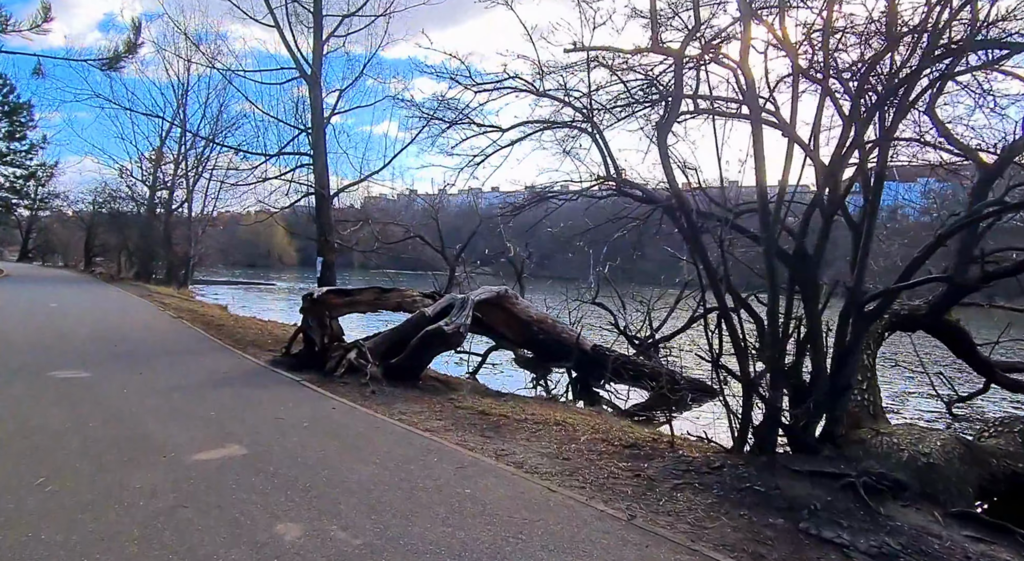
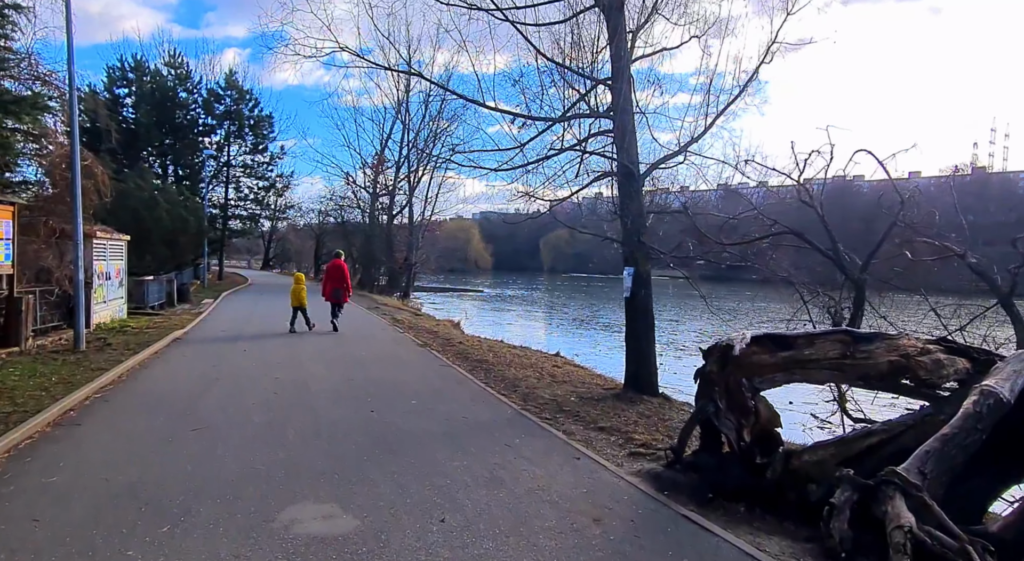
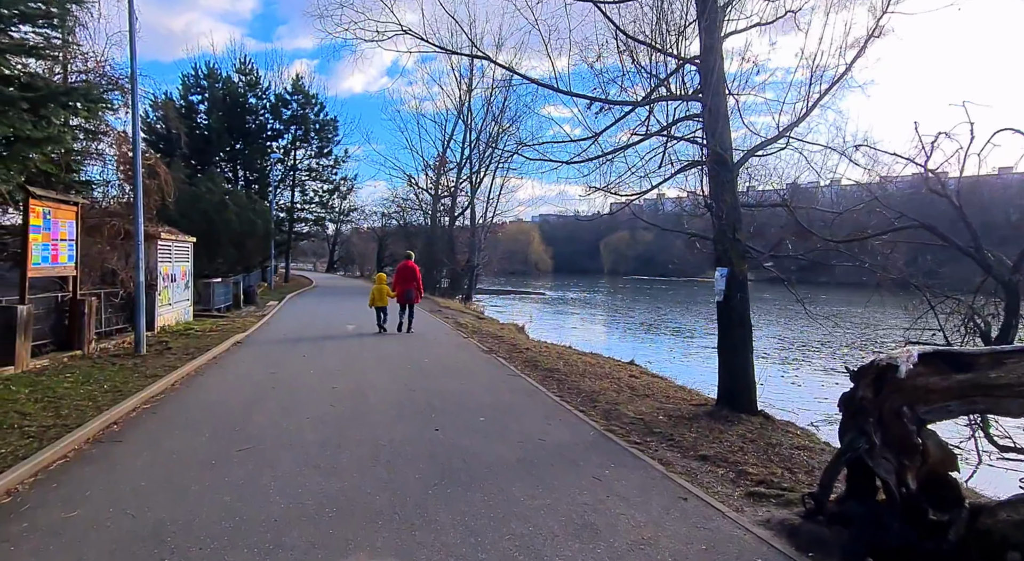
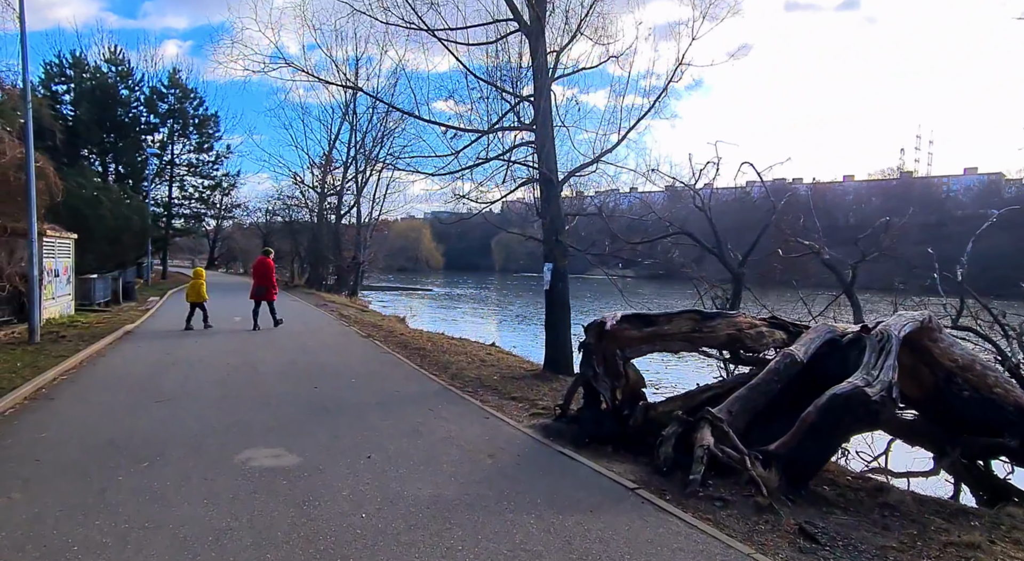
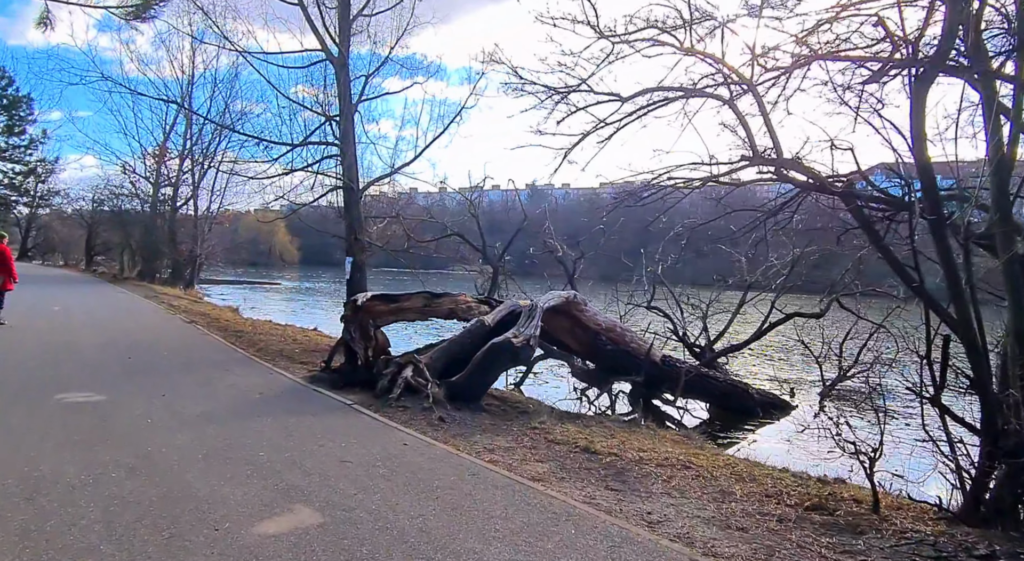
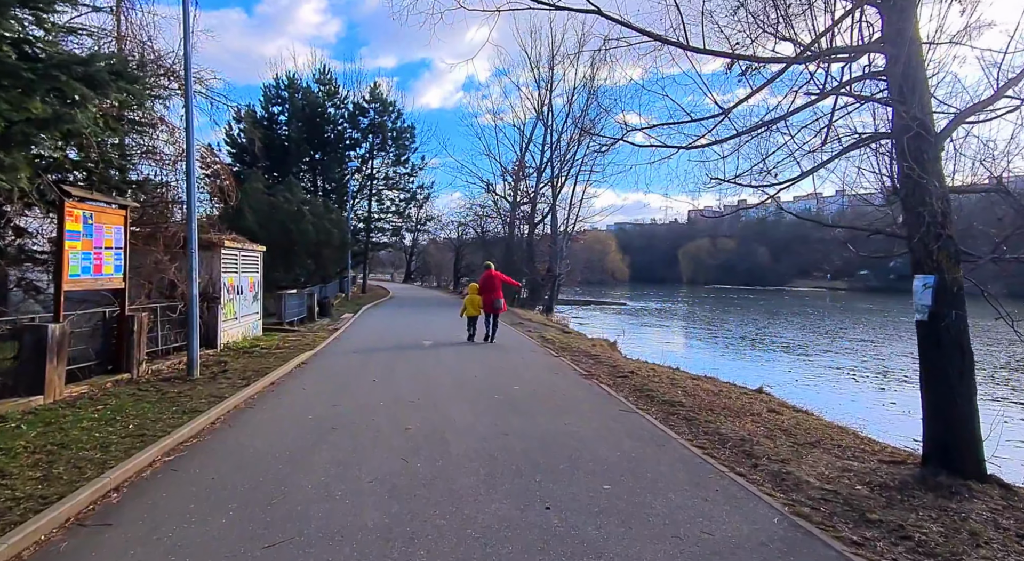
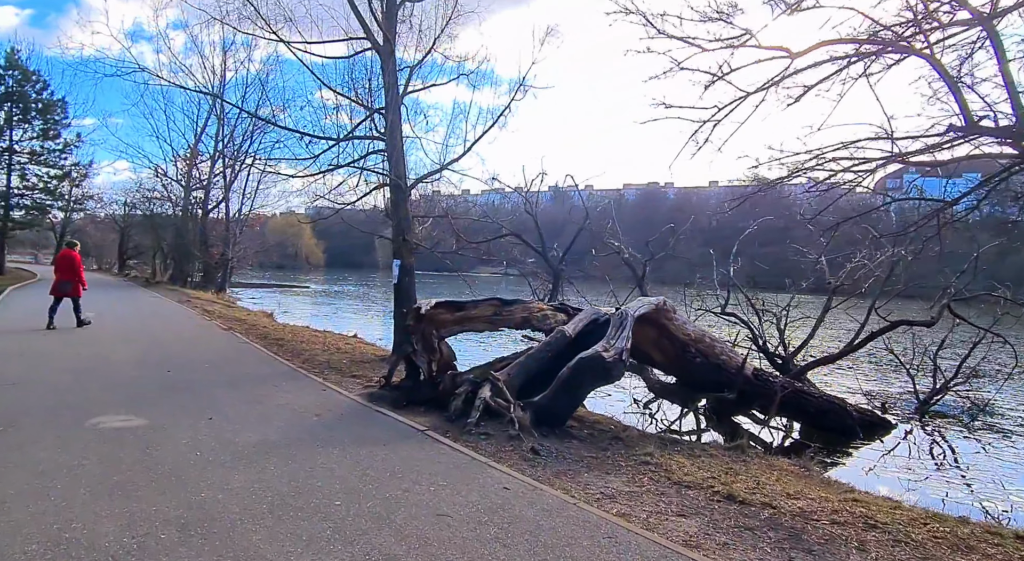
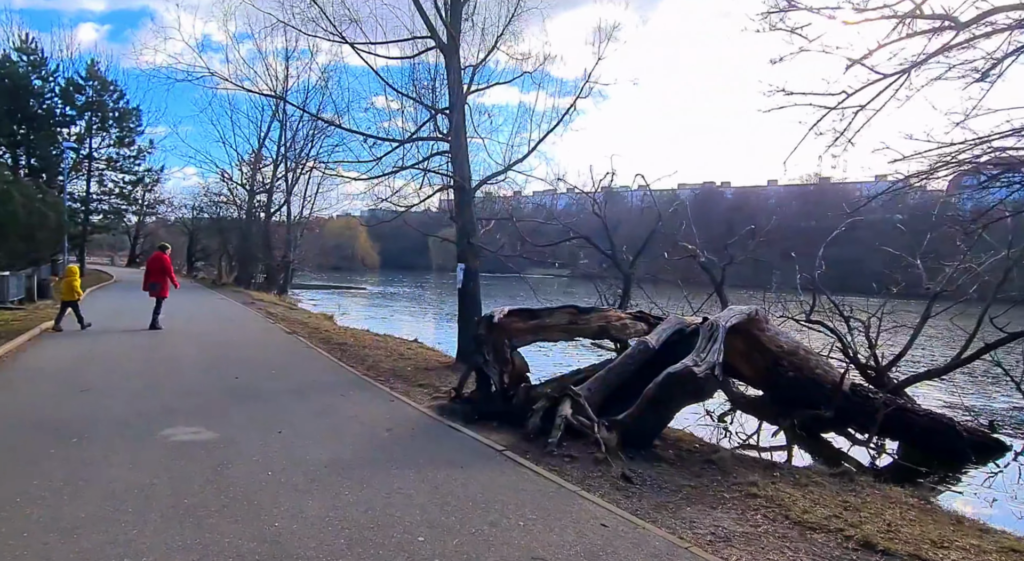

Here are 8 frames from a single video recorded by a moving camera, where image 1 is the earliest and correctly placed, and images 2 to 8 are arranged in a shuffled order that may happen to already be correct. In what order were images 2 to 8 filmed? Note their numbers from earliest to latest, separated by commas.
5, 7, 8, 4, 2, 3, 6
